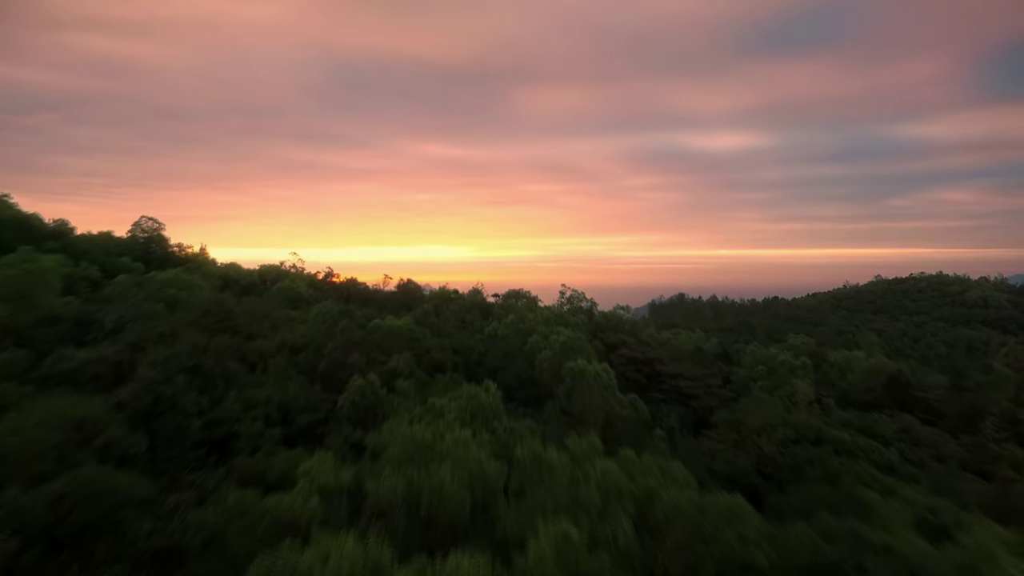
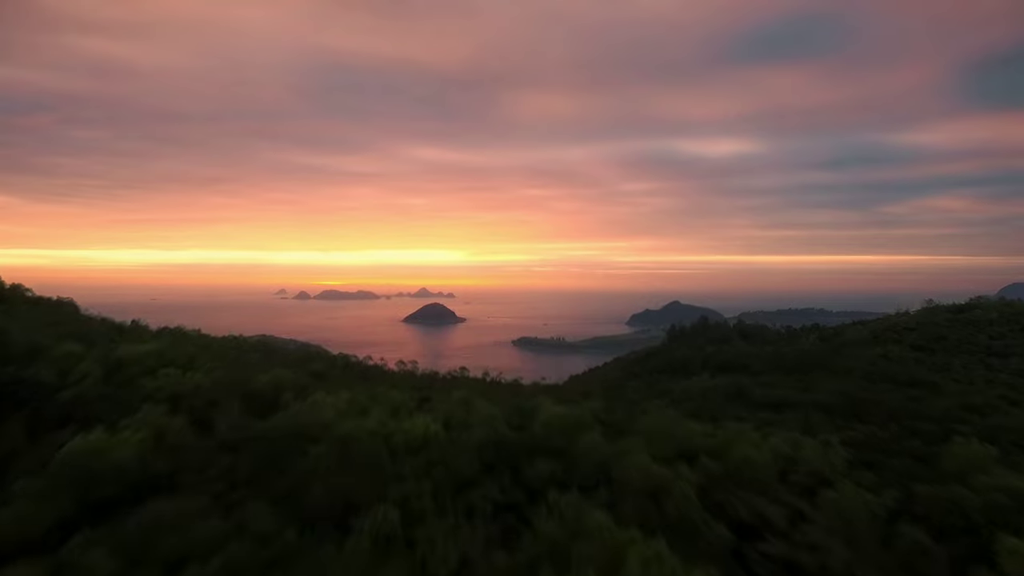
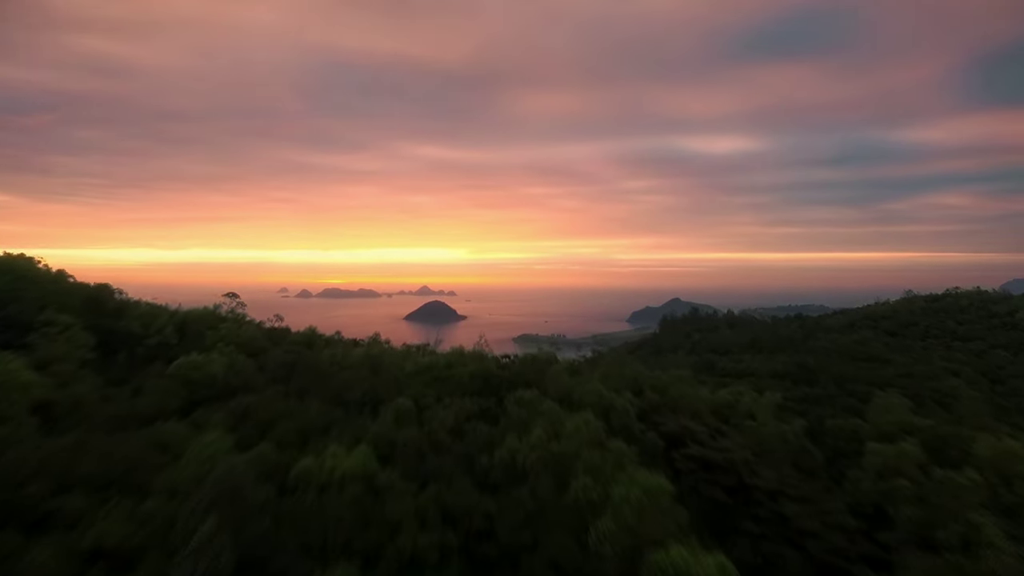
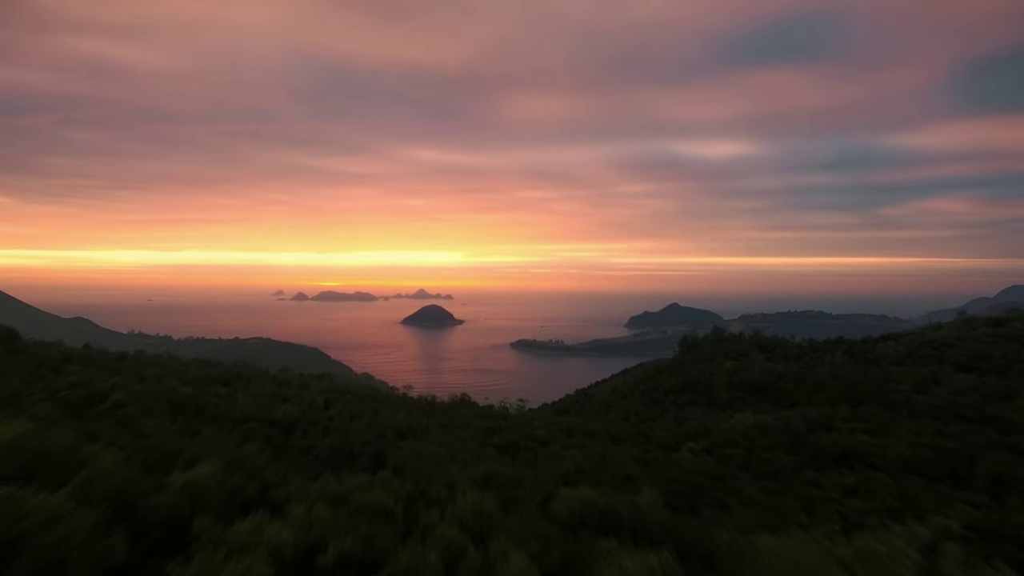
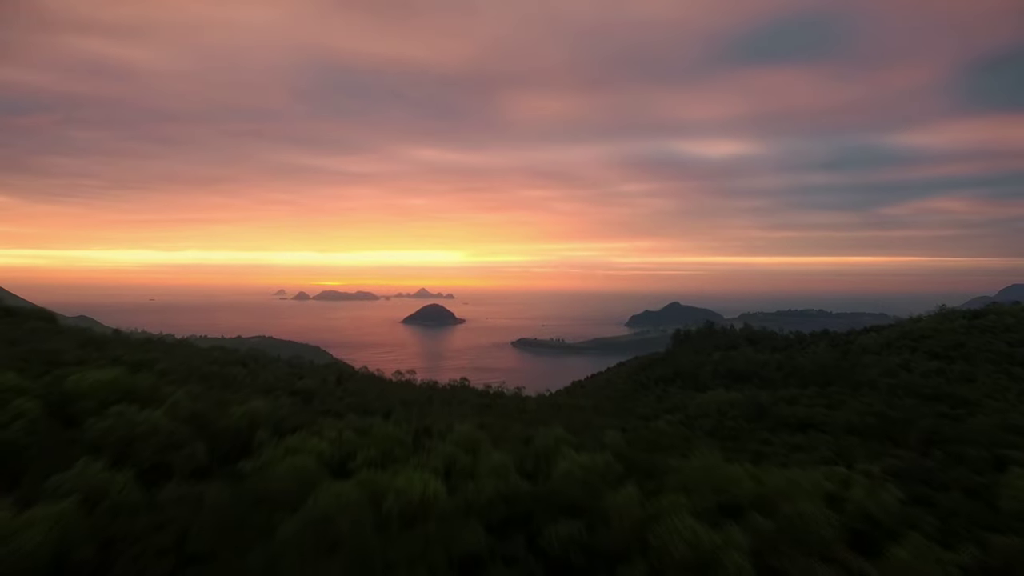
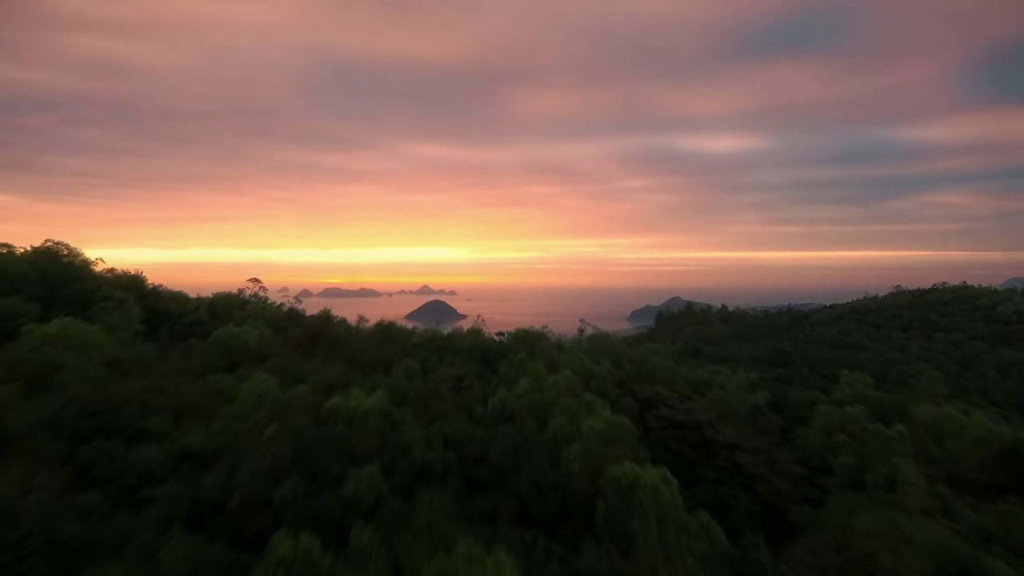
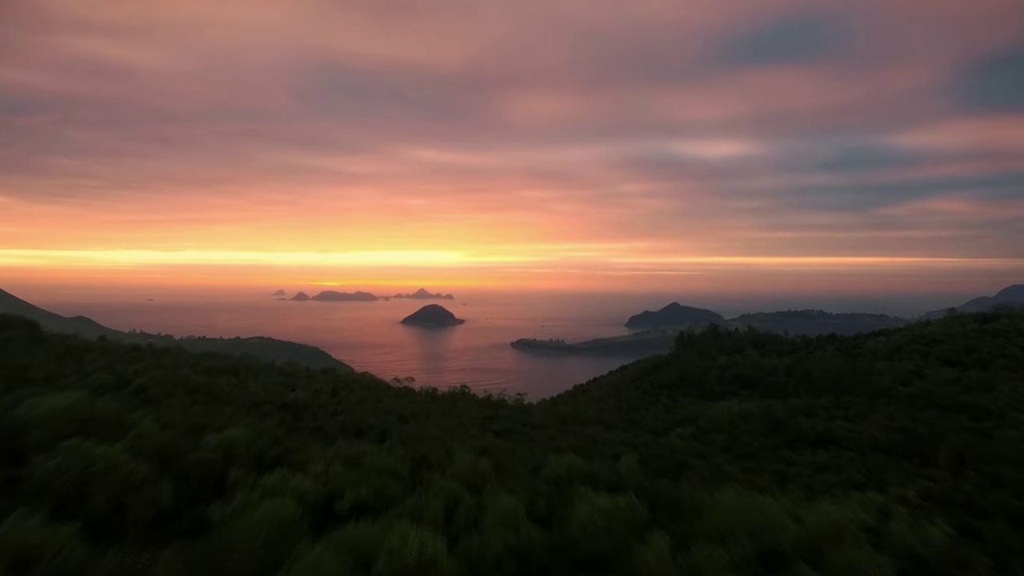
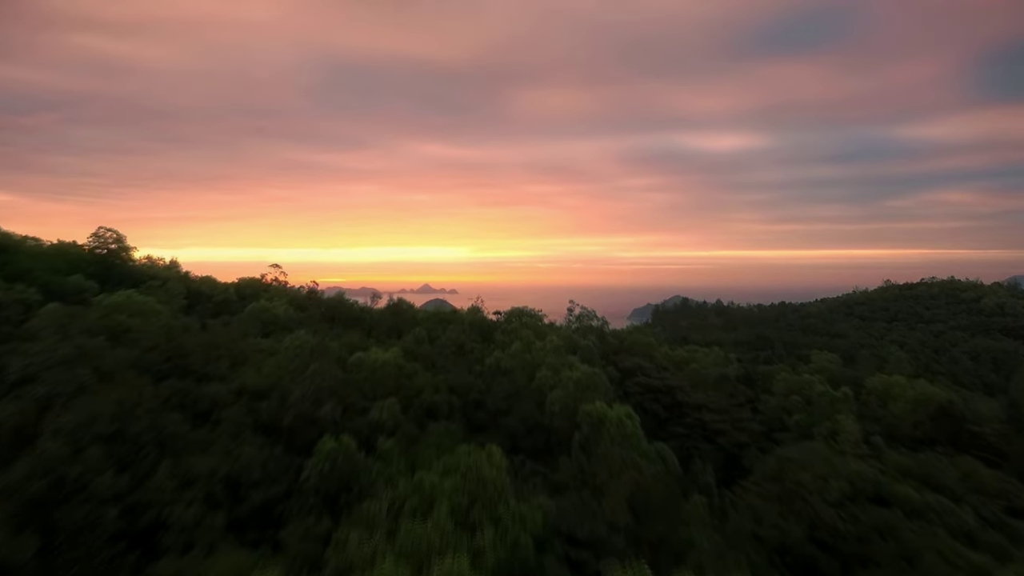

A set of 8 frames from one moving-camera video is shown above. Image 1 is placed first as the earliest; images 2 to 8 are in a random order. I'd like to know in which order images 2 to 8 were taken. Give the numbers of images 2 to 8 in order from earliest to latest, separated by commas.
8, 6, 3, 2, 5, 7, 4
